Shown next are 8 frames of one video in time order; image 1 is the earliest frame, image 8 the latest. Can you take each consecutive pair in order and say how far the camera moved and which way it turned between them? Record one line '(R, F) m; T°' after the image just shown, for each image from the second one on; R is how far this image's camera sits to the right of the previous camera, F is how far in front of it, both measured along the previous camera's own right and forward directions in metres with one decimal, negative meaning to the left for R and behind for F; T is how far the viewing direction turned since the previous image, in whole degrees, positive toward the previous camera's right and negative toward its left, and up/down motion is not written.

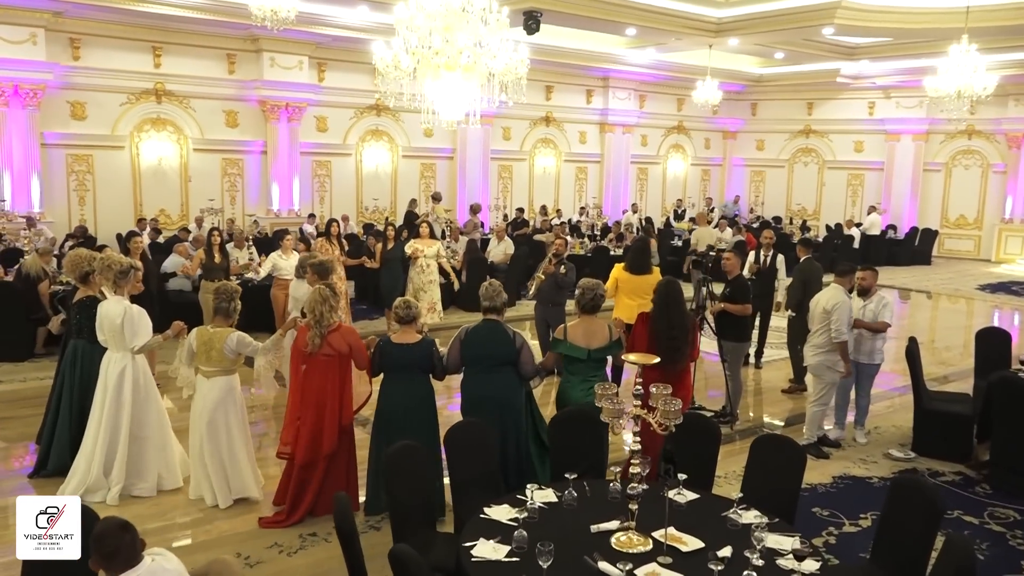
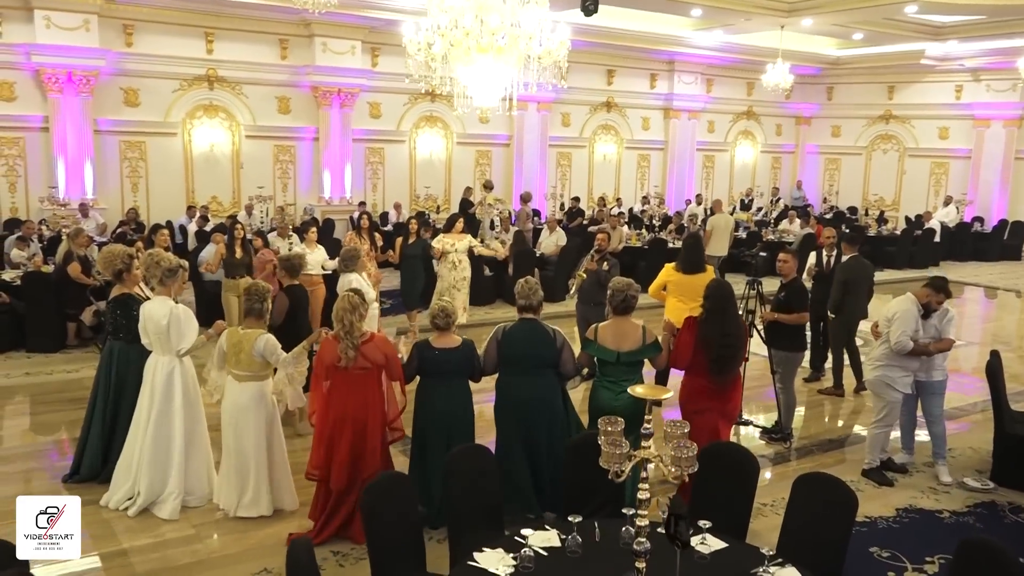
(+0.3, +0.5) m; -5°
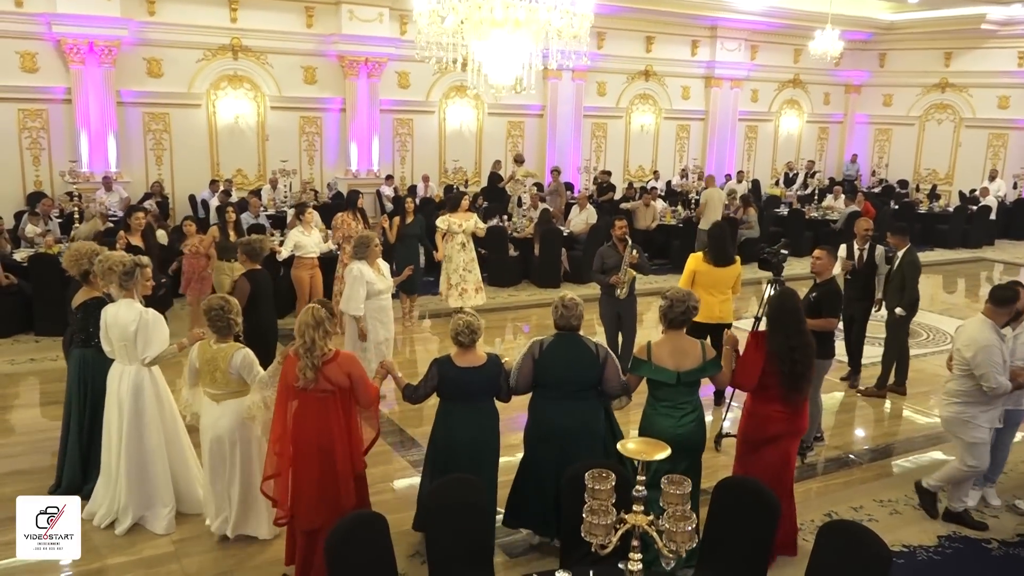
(+0.2, +0.4) m; -3°
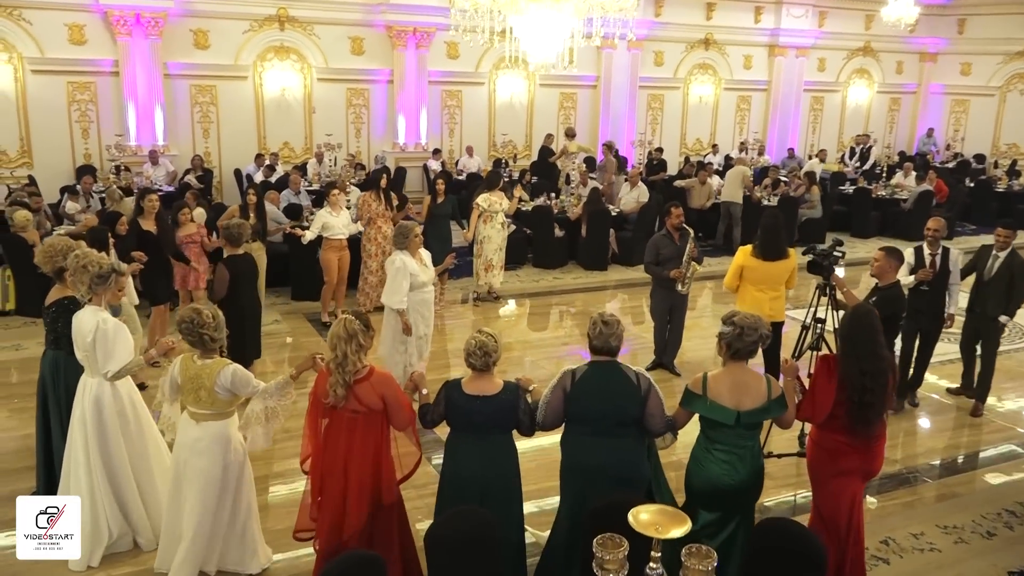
(+0.1, +0.3) m; -4°
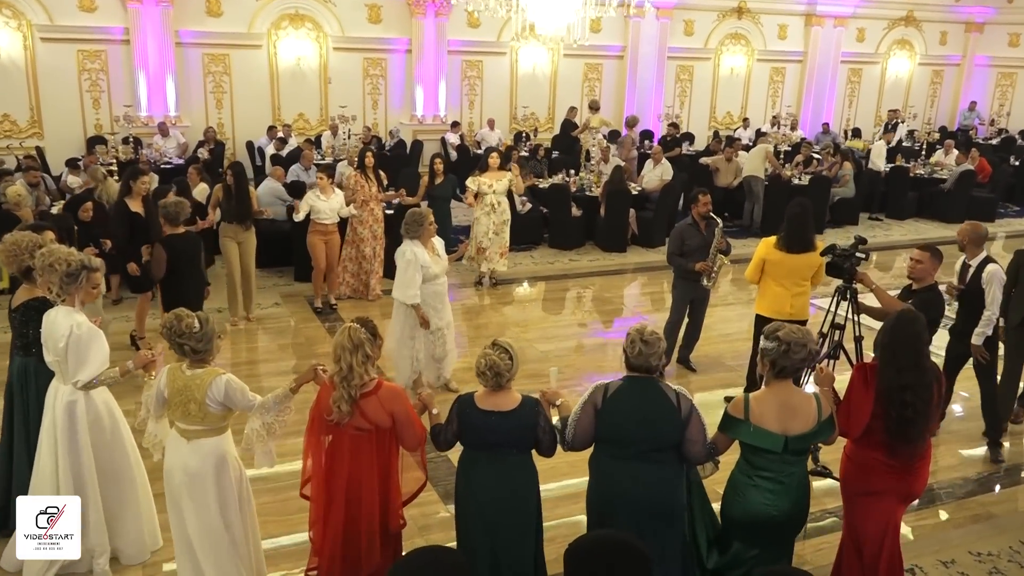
(+0.2, +0.4) m; -2°
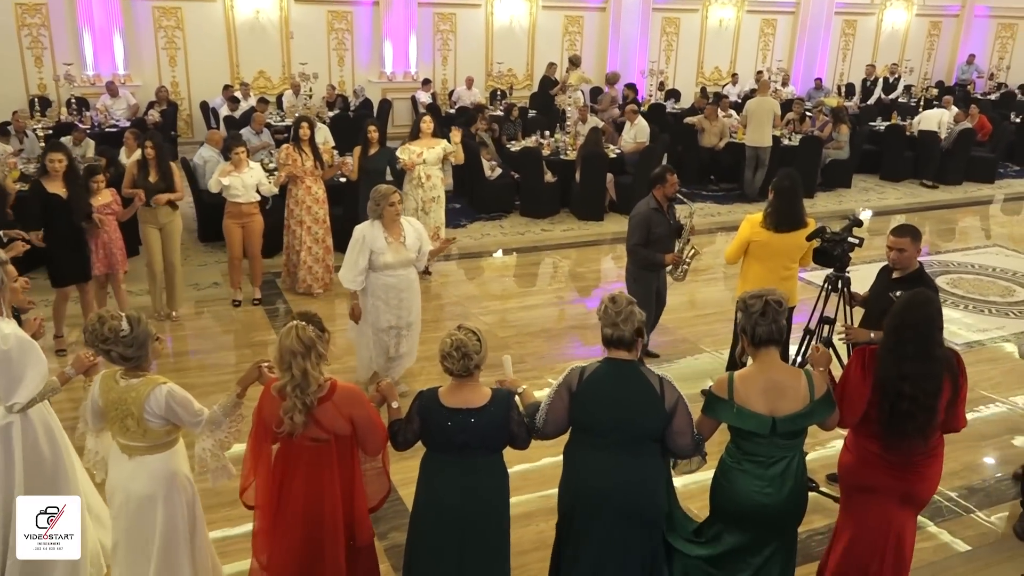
(+0.2, +0.6) m; +1°
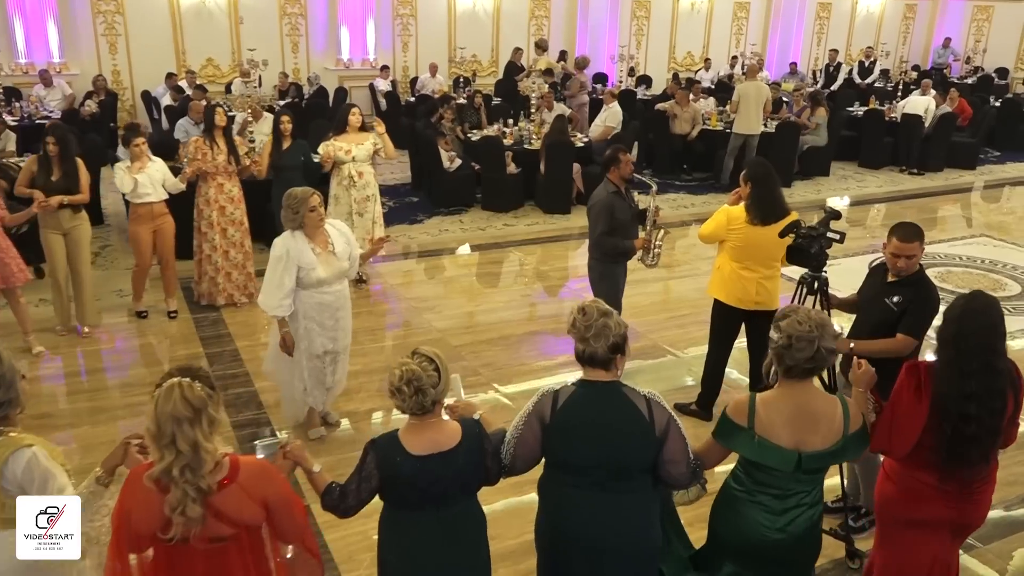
(+0.1, +0.5) m; +2°
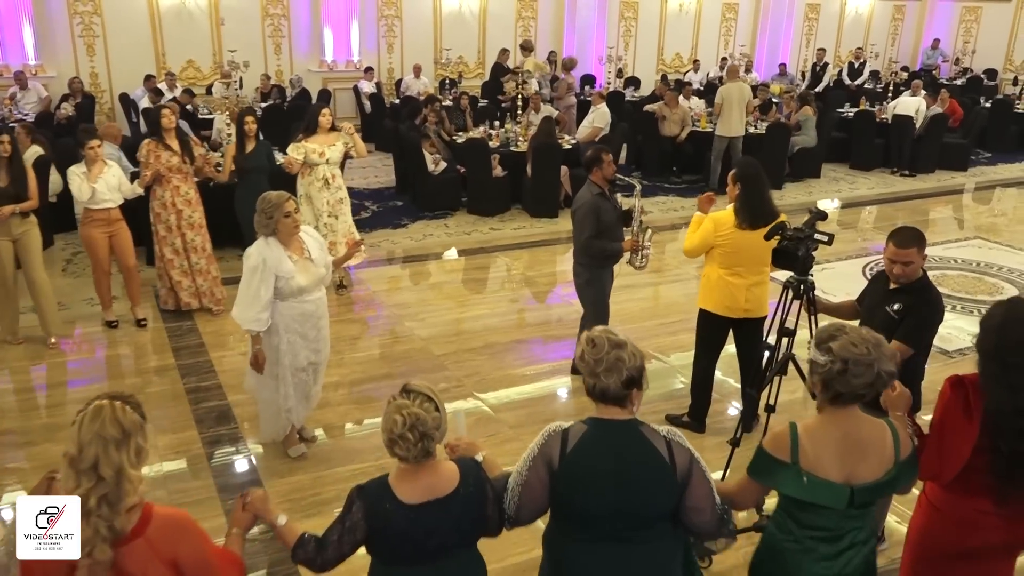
(0.0, +0.2) m; +1°
